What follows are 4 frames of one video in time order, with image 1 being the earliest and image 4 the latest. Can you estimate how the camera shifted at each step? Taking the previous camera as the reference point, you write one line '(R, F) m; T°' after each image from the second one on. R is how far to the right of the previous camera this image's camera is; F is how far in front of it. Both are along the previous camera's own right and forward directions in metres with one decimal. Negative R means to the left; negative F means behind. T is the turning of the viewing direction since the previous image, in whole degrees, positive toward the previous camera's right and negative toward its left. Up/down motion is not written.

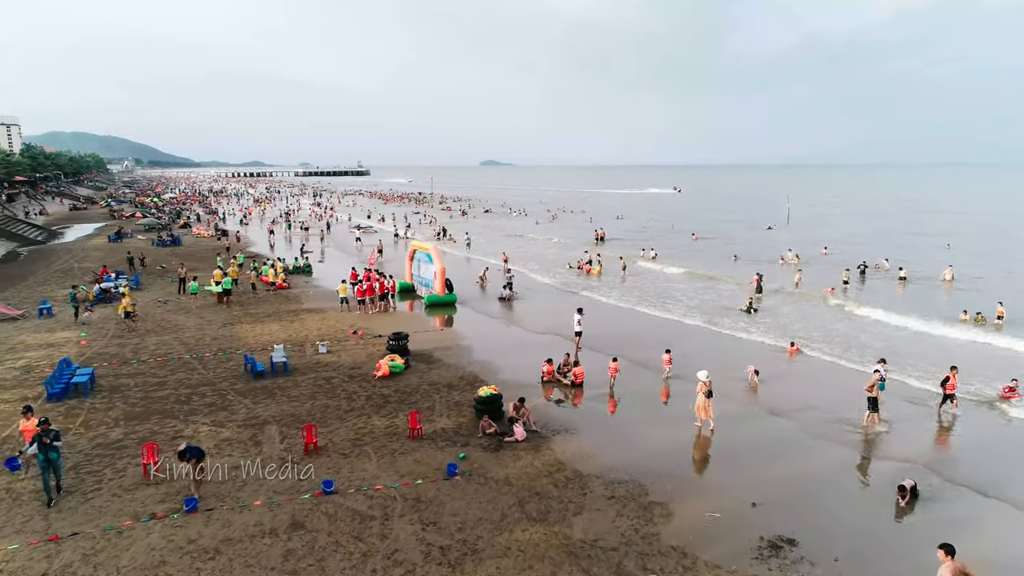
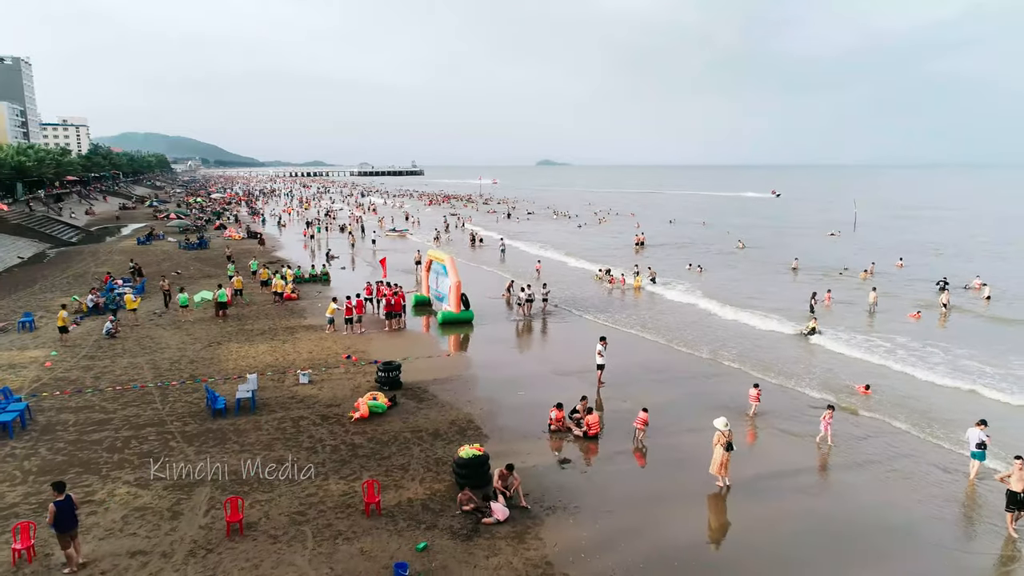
(+1.0, +2.8) m; -4°
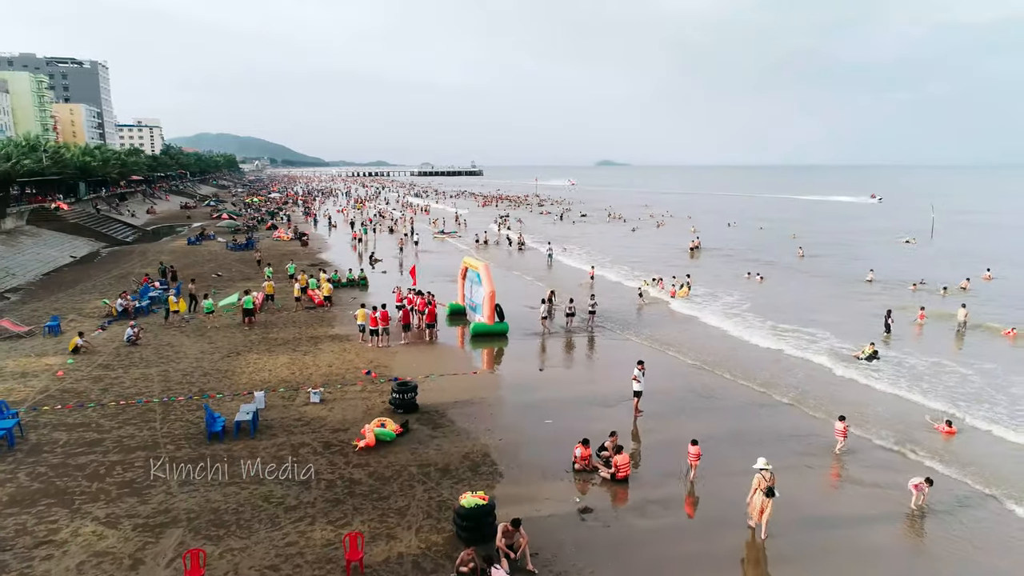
(+0.6, +1.5) m; -5°
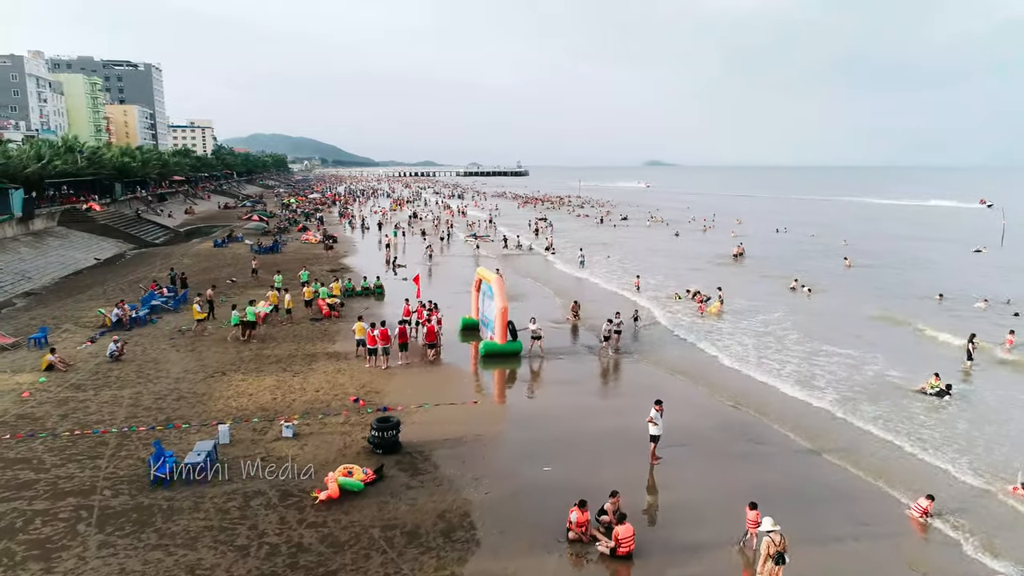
(+0.9, +2.0) m; -4°
